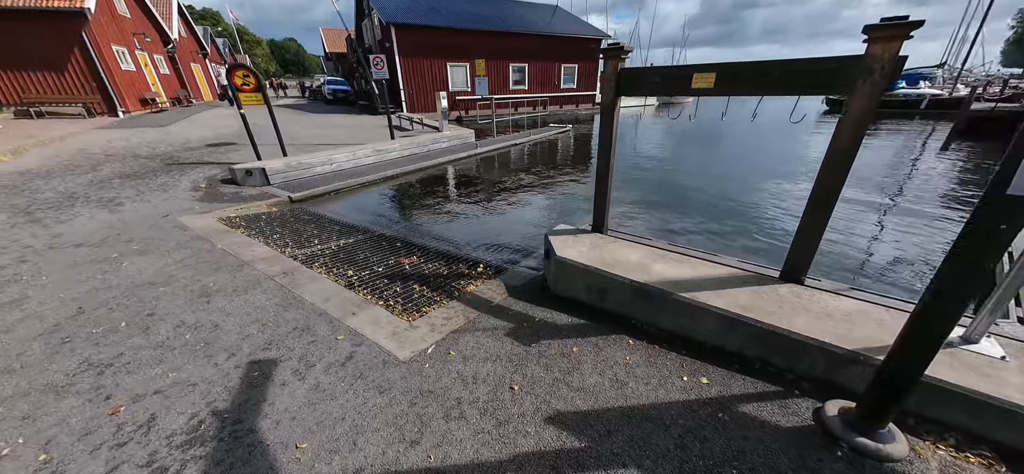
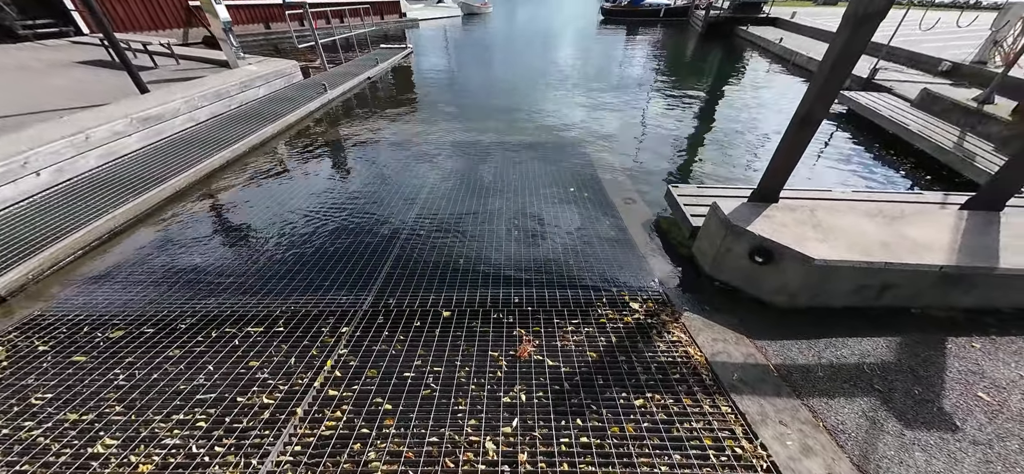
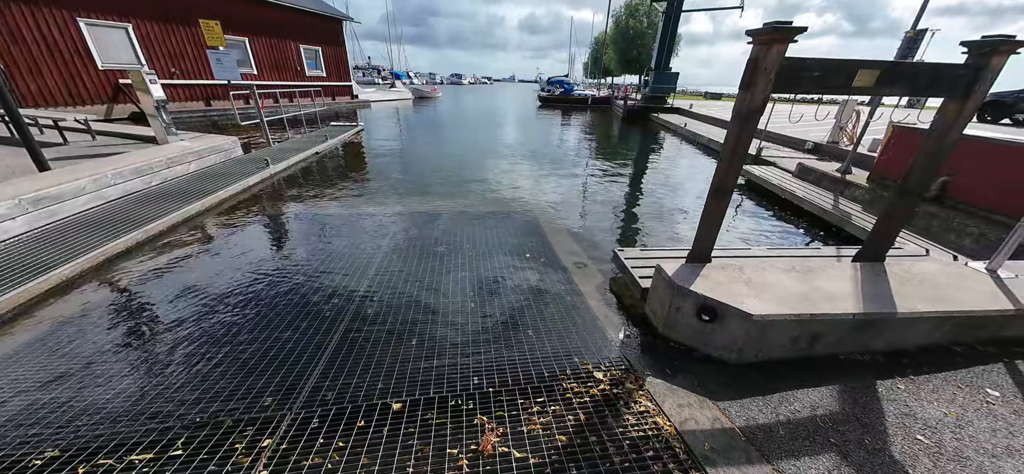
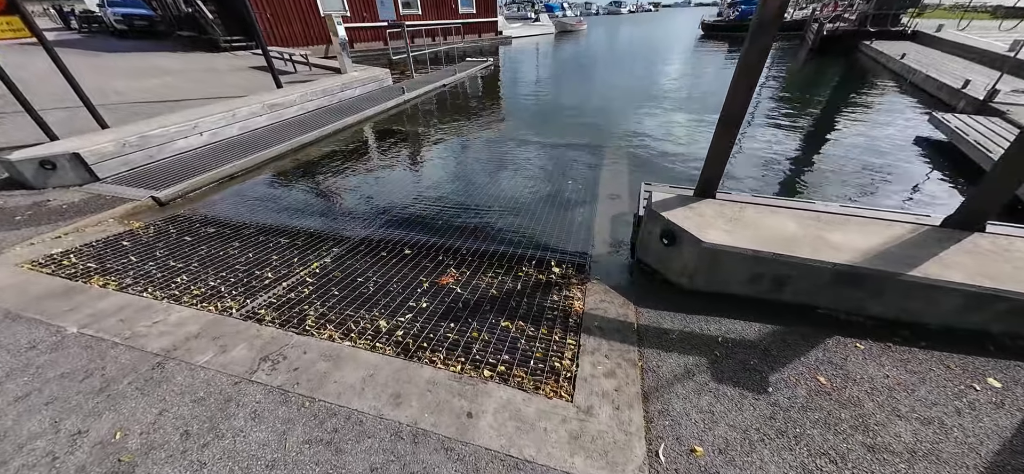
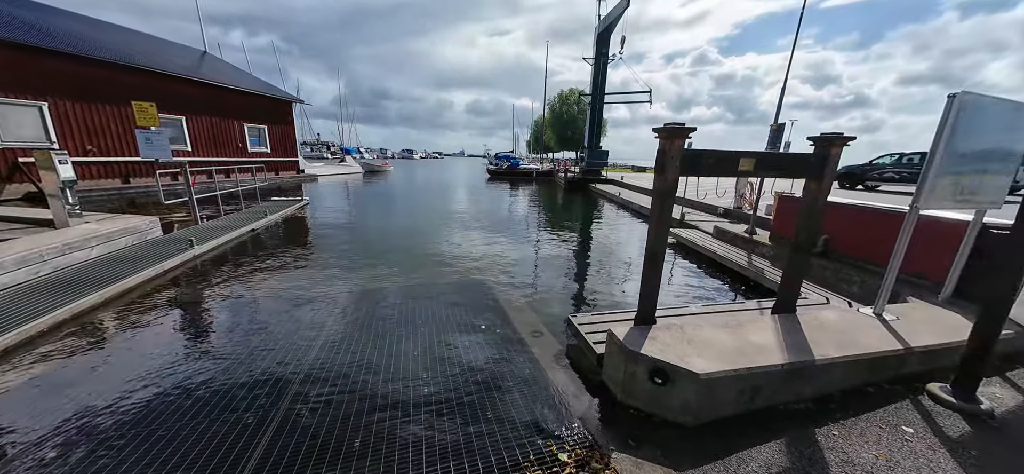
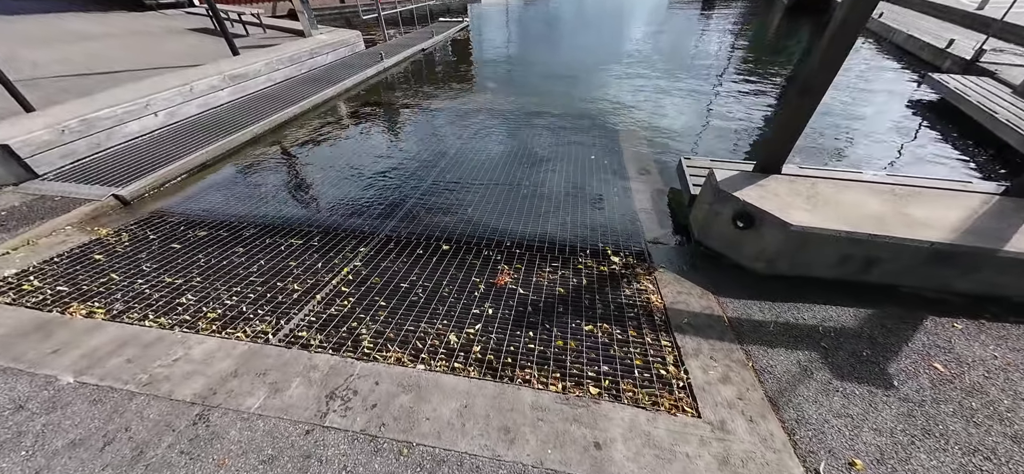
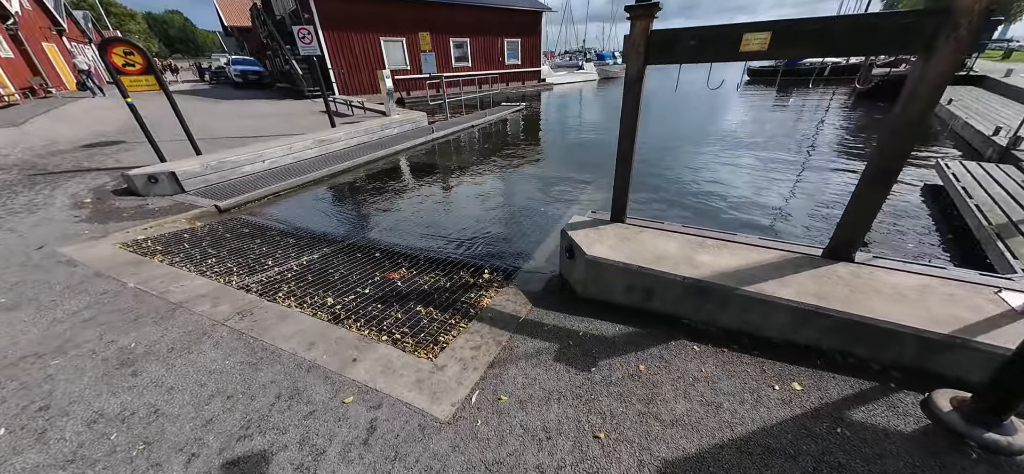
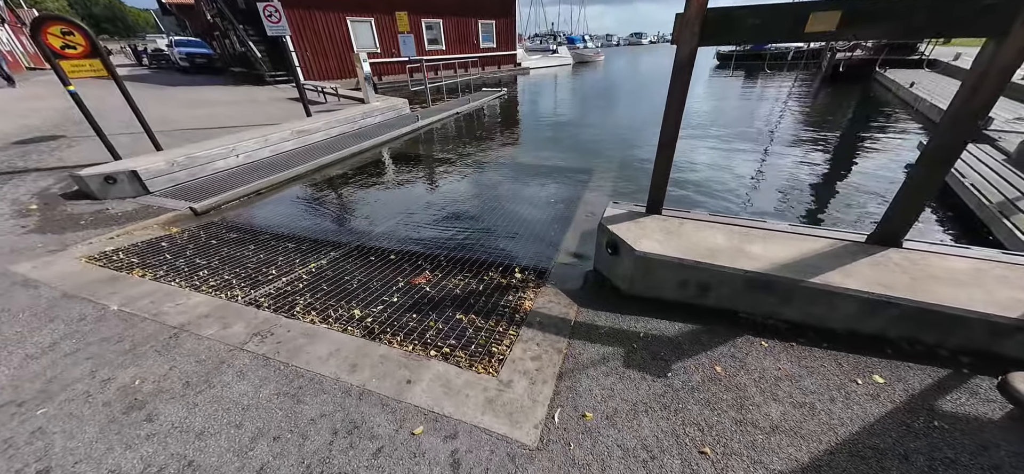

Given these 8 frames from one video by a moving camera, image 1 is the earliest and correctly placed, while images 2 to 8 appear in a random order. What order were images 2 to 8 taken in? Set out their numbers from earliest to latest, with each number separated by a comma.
7, 8, 4, 6, 2, 3, 5
